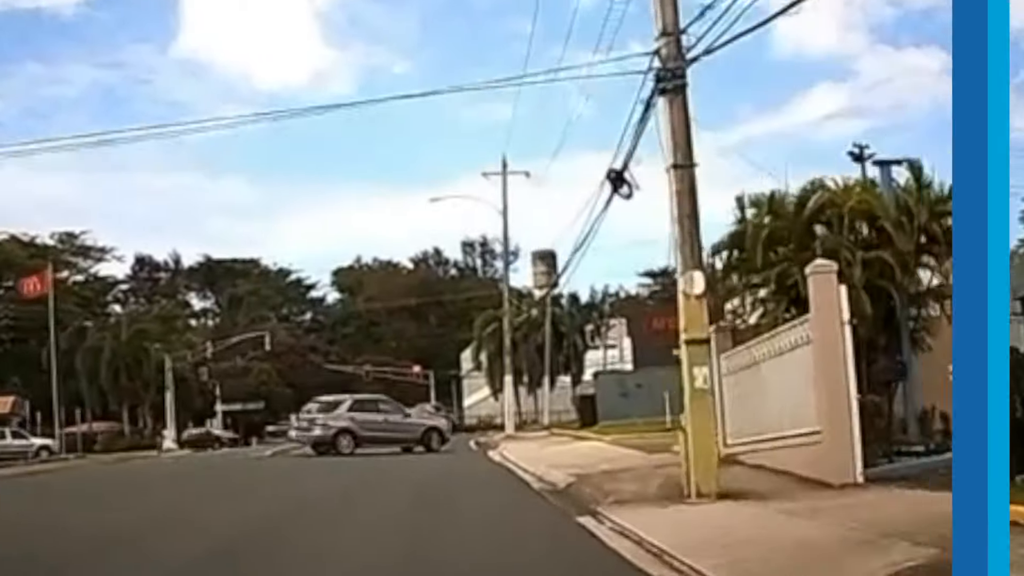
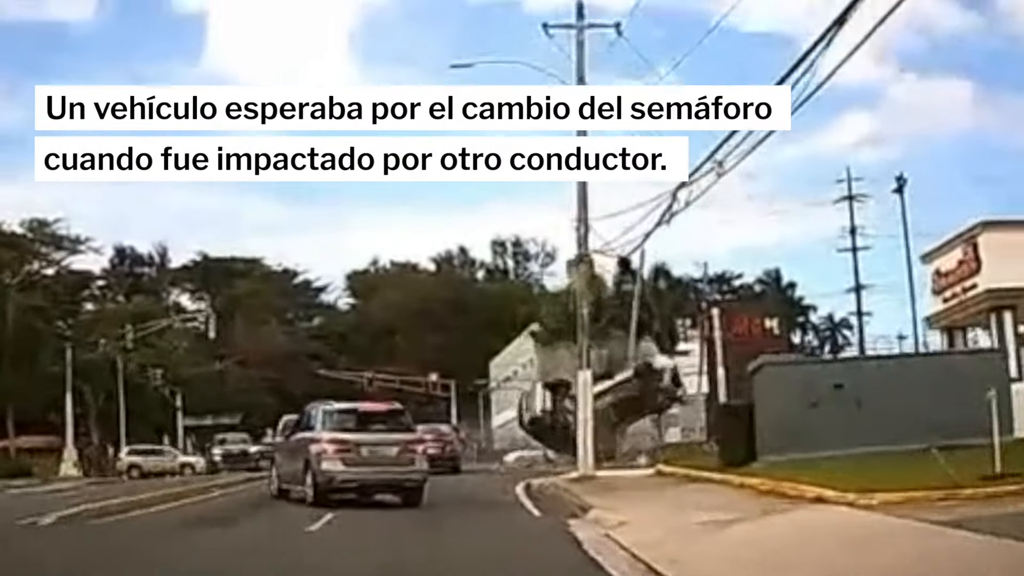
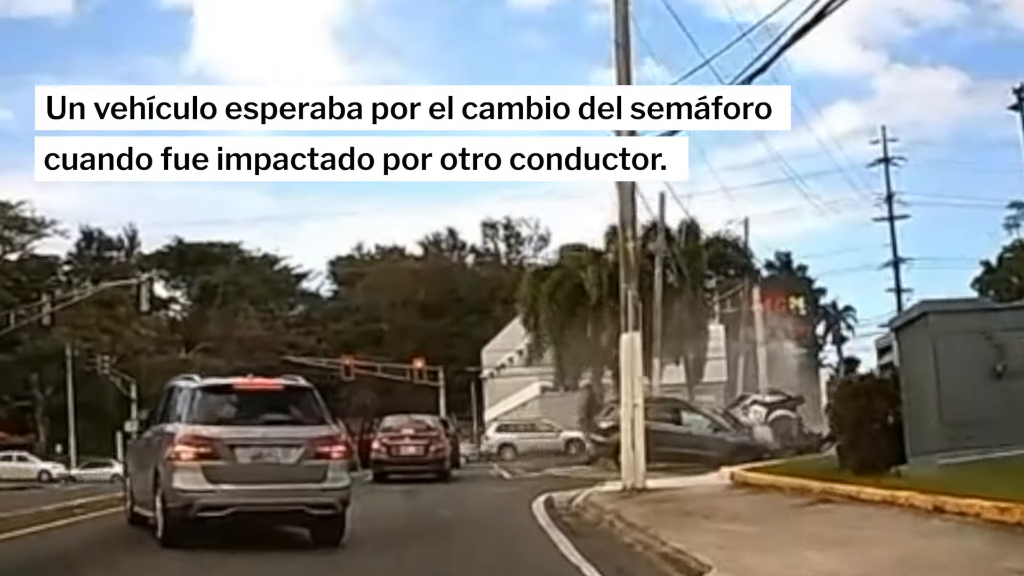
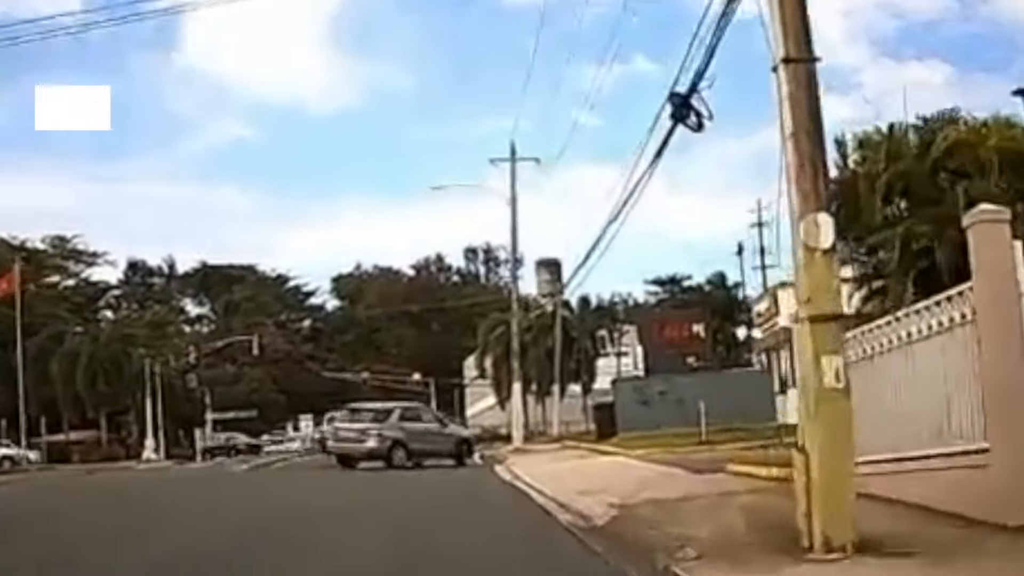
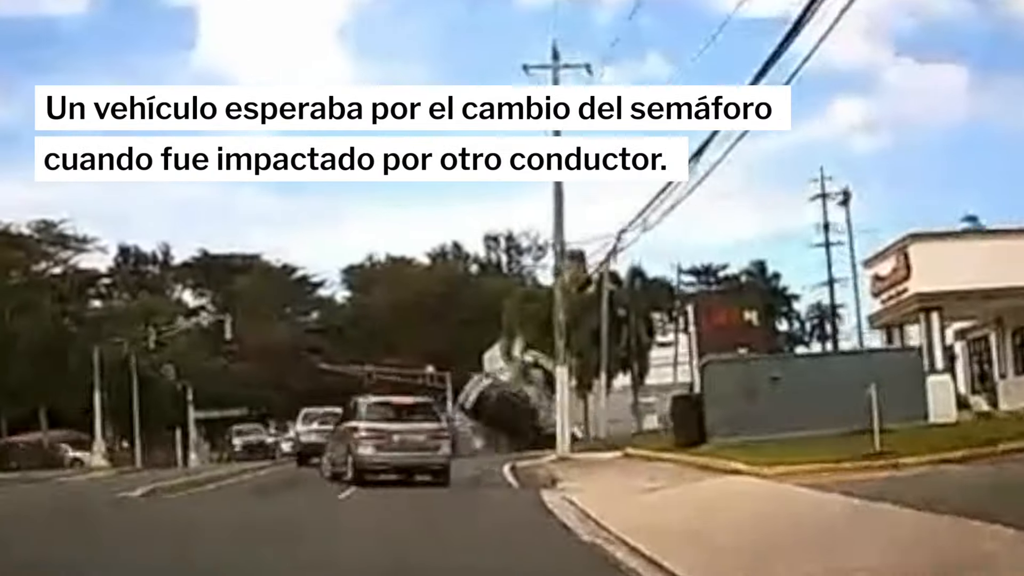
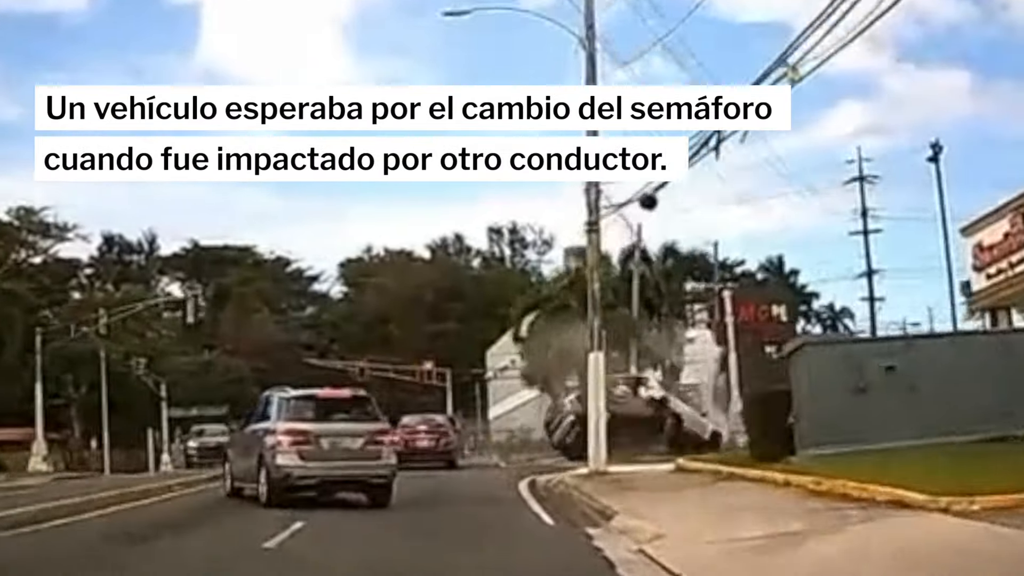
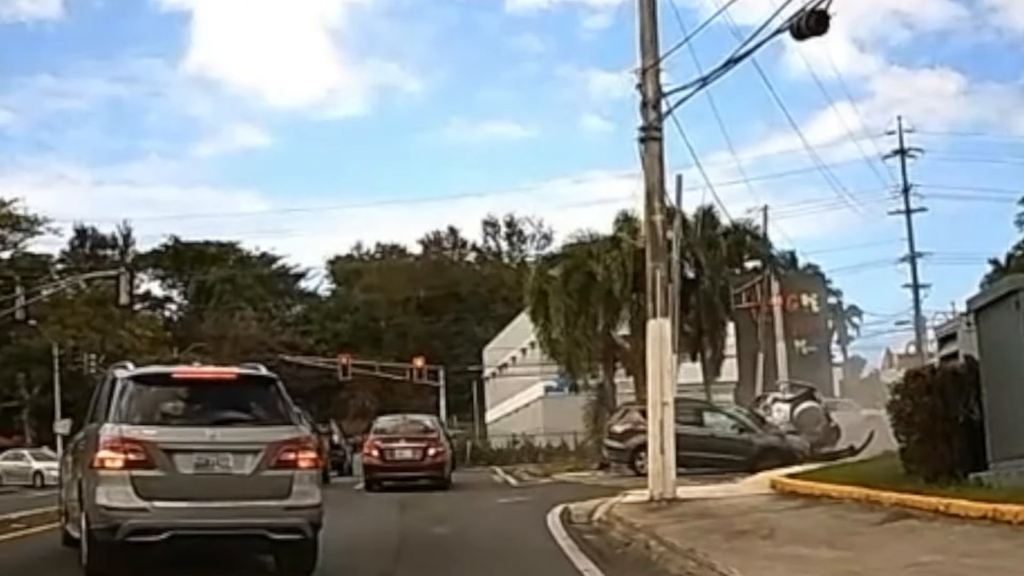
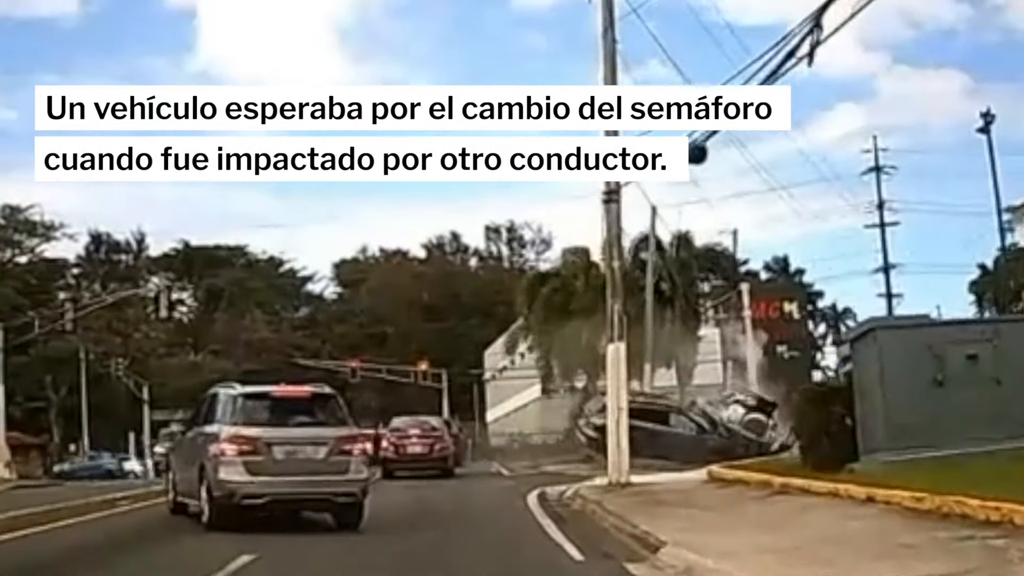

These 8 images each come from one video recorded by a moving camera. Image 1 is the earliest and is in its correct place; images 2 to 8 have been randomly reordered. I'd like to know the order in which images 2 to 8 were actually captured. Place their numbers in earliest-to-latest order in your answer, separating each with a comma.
4, 5, 2, 6, 8, 3, 7
